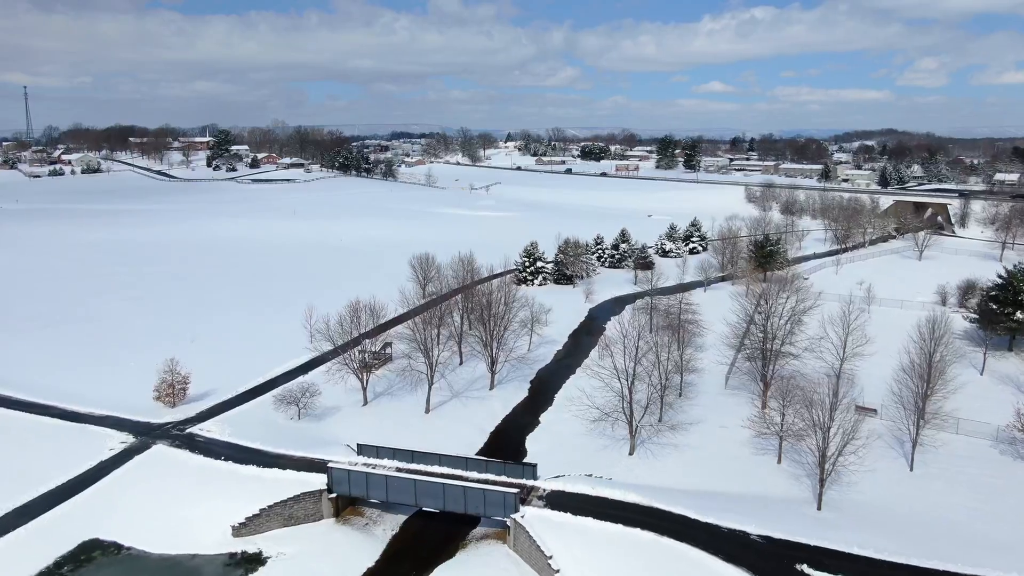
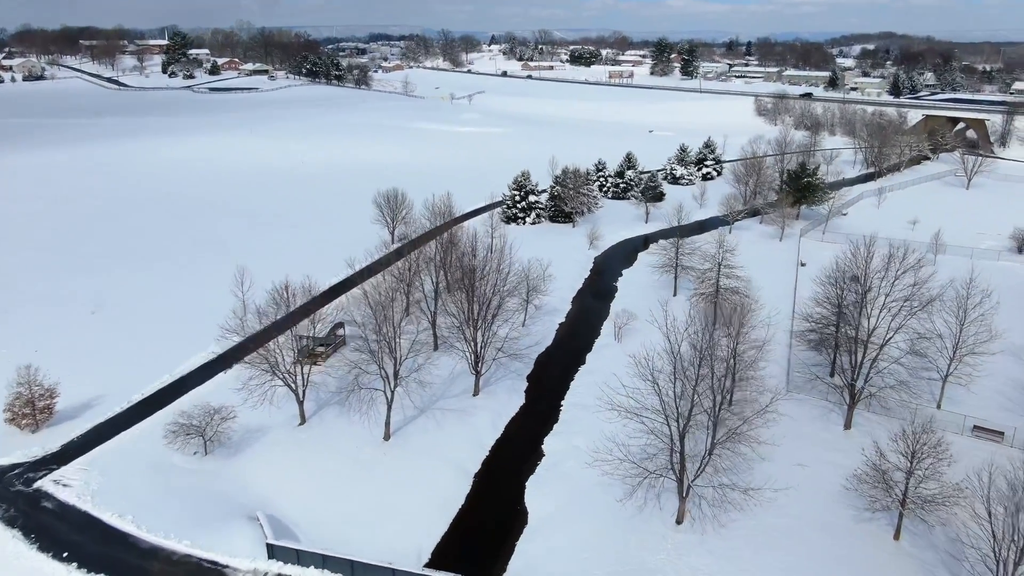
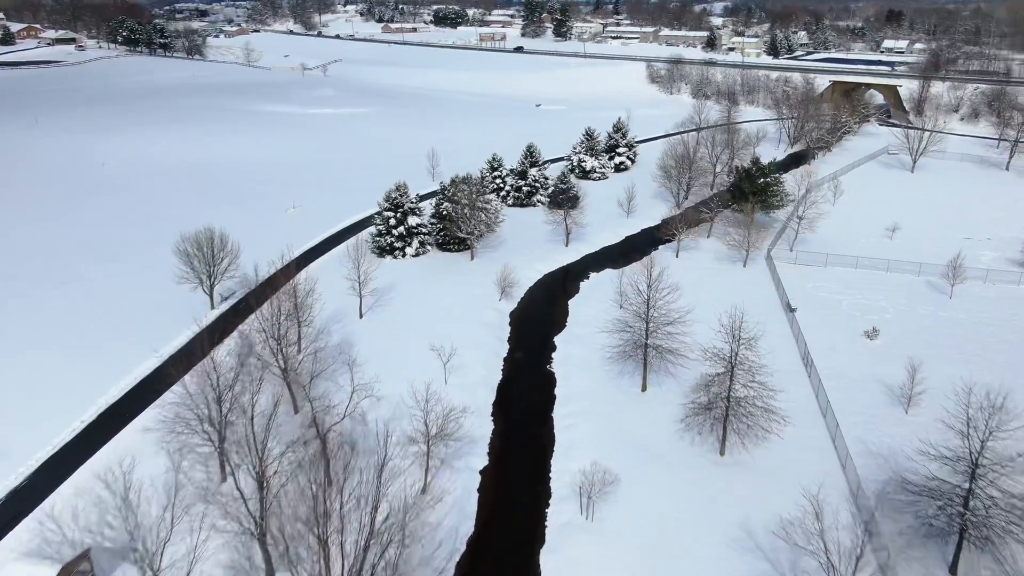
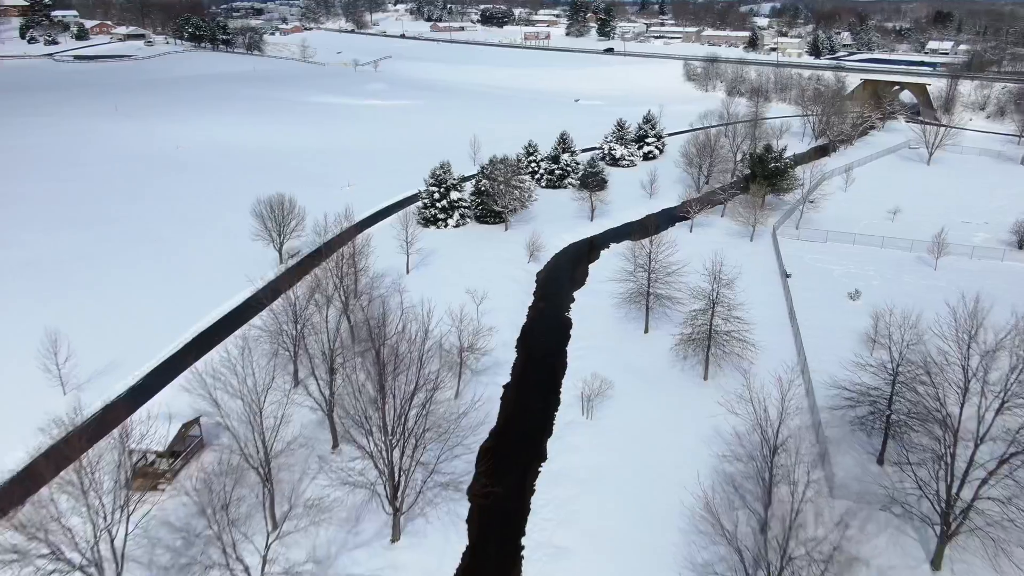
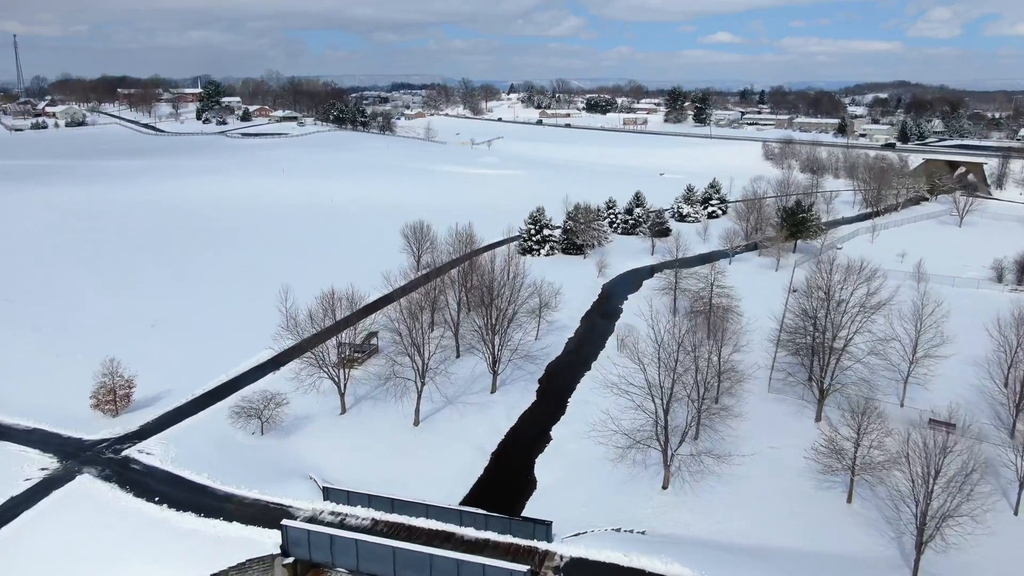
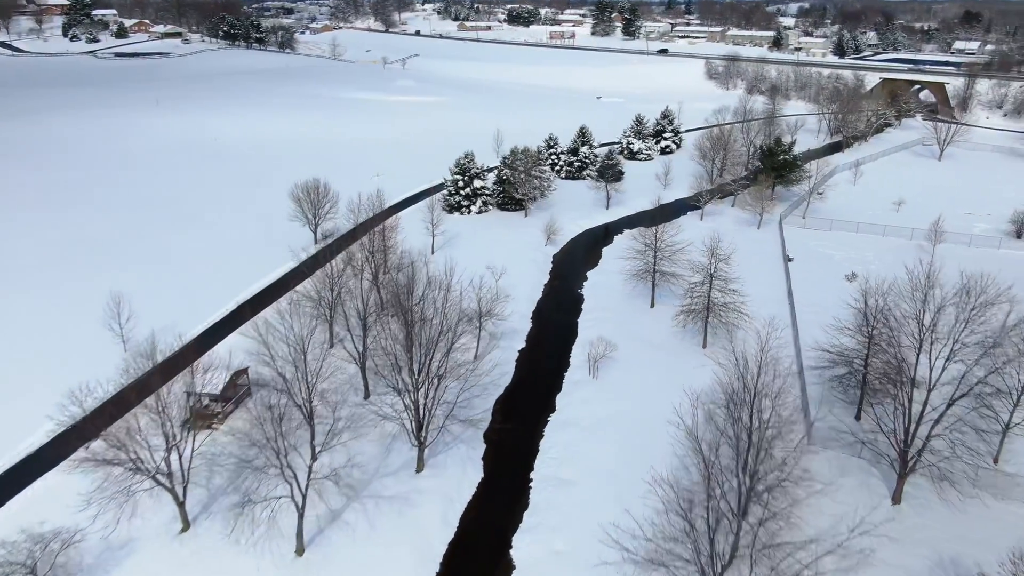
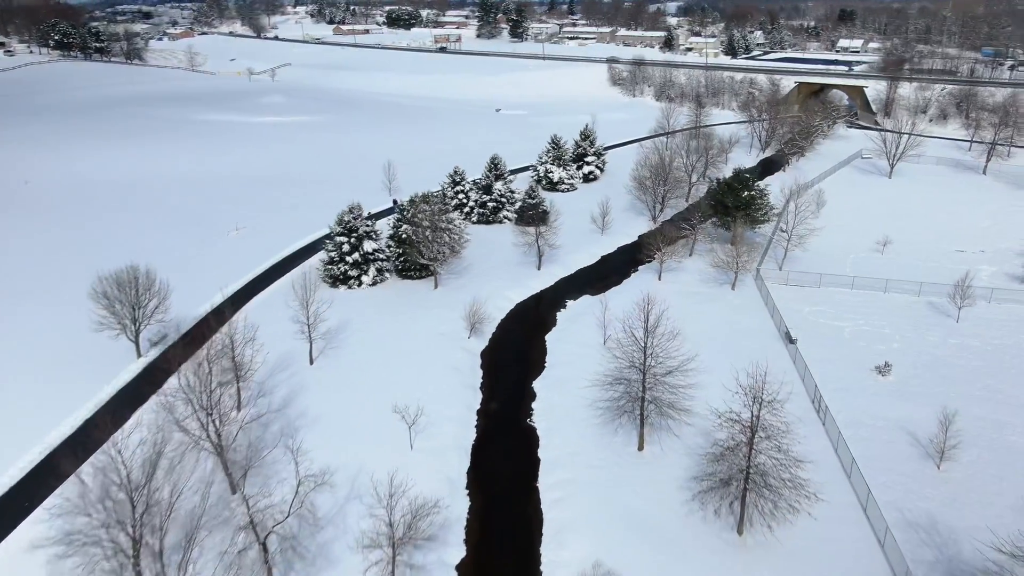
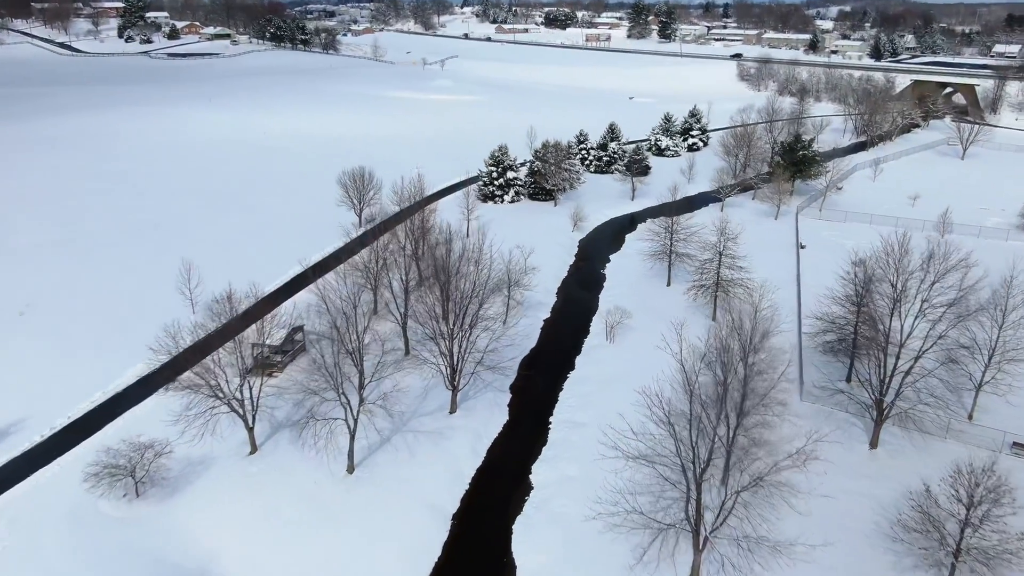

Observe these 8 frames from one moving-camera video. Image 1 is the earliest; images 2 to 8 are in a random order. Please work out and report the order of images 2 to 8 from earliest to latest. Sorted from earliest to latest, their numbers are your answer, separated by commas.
5, 2, 8, 6, 4, 3, 7
